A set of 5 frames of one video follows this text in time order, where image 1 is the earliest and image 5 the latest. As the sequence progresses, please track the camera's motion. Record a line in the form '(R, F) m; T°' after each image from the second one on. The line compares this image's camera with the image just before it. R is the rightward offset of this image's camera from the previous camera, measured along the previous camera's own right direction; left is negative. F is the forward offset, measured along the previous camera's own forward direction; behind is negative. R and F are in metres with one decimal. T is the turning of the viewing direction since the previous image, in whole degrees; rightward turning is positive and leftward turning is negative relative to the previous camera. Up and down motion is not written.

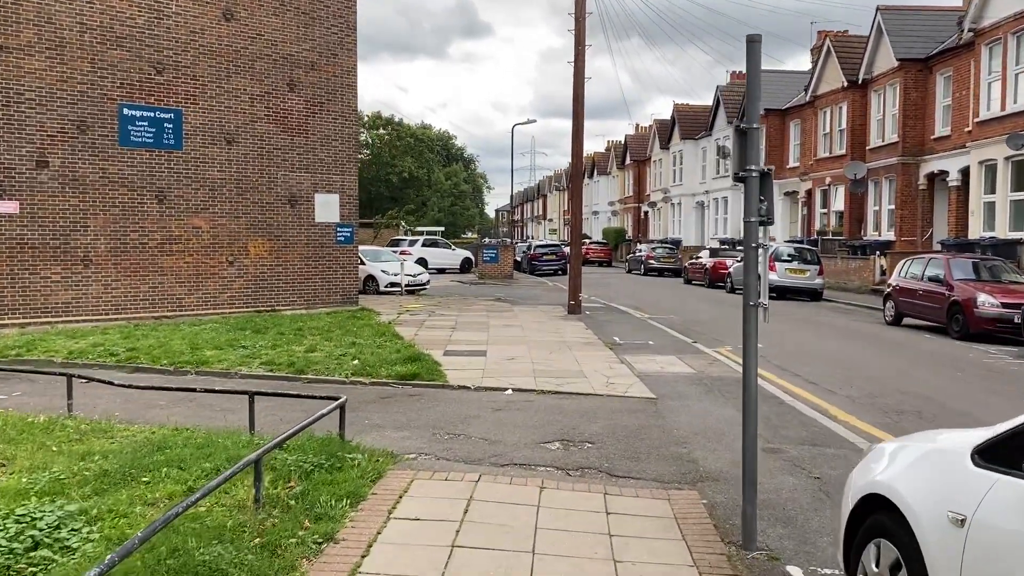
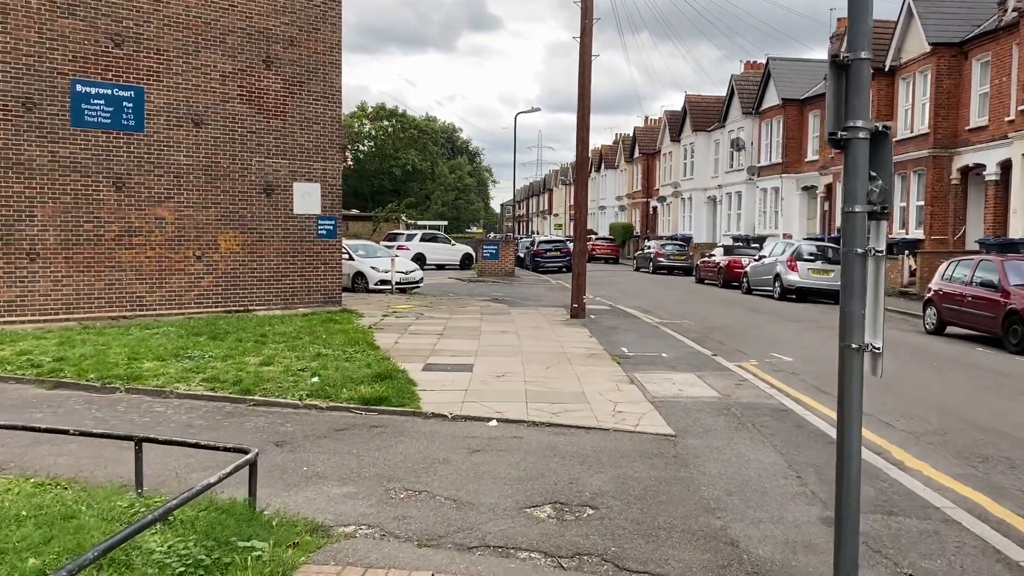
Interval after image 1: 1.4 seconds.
(+0.2, +1.6) m; 0°
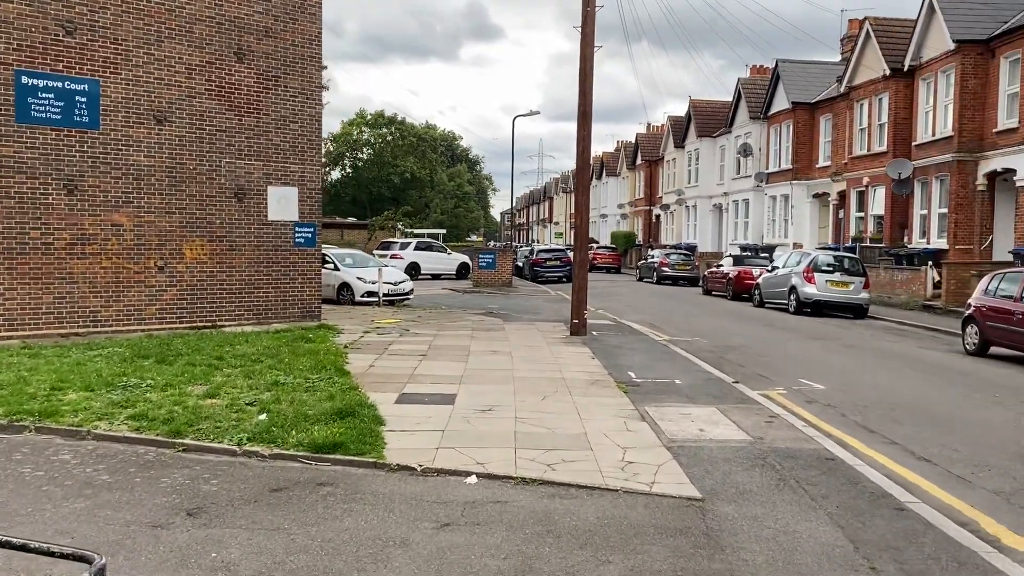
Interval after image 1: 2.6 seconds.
(+0.1, +1.4) m; 0°
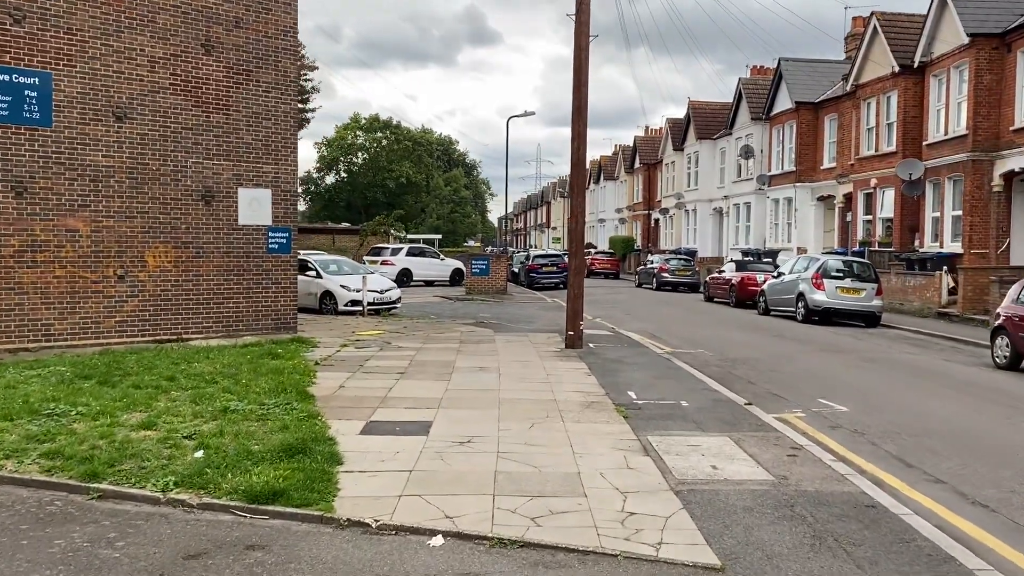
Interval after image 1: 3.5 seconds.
(+0.1, +1.0) m; 0°
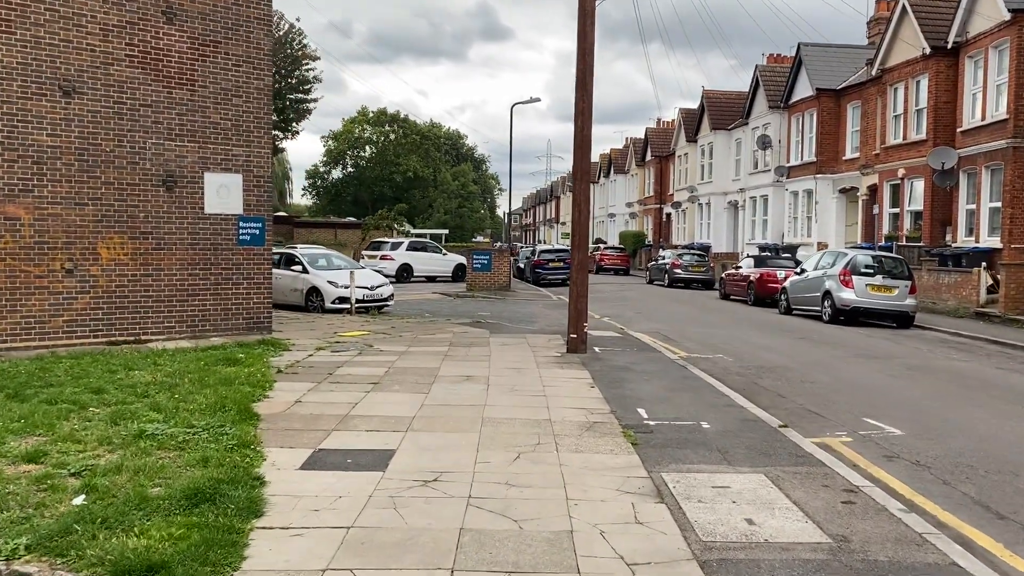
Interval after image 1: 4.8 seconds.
(+0.2, +1.4) m; -1°
